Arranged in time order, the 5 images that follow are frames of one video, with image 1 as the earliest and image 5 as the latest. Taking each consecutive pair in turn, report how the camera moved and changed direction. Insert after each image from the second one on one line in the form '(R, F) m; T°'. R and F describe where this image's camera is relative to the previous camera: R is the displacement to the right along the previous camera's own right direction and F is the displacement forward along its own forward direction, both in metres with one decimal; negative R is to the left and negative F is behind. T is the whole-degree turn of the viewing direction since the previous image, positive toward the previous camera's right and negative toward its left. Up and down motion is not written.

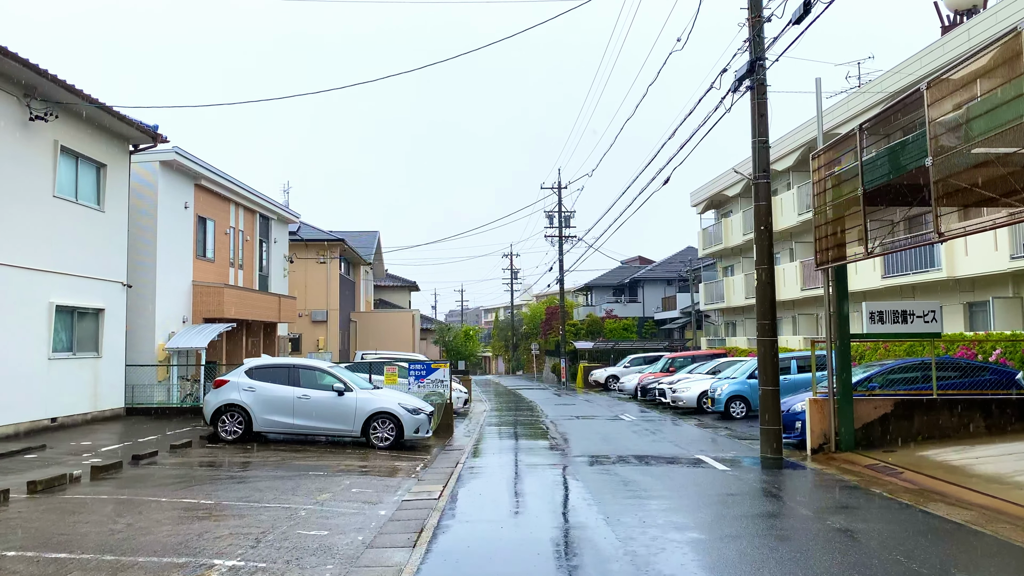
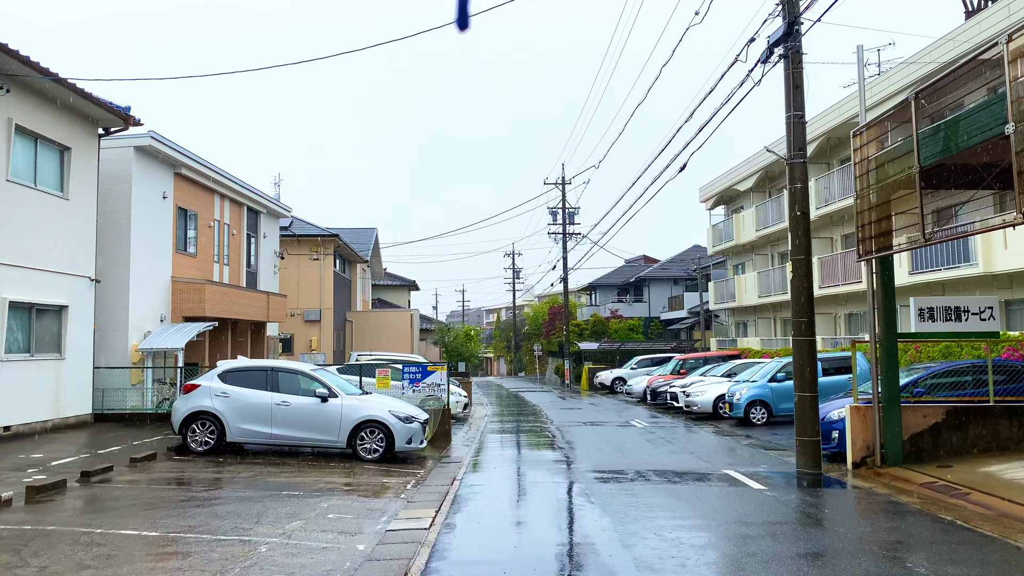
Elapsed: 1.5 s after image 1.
(0.0, +1.4) m; 0°
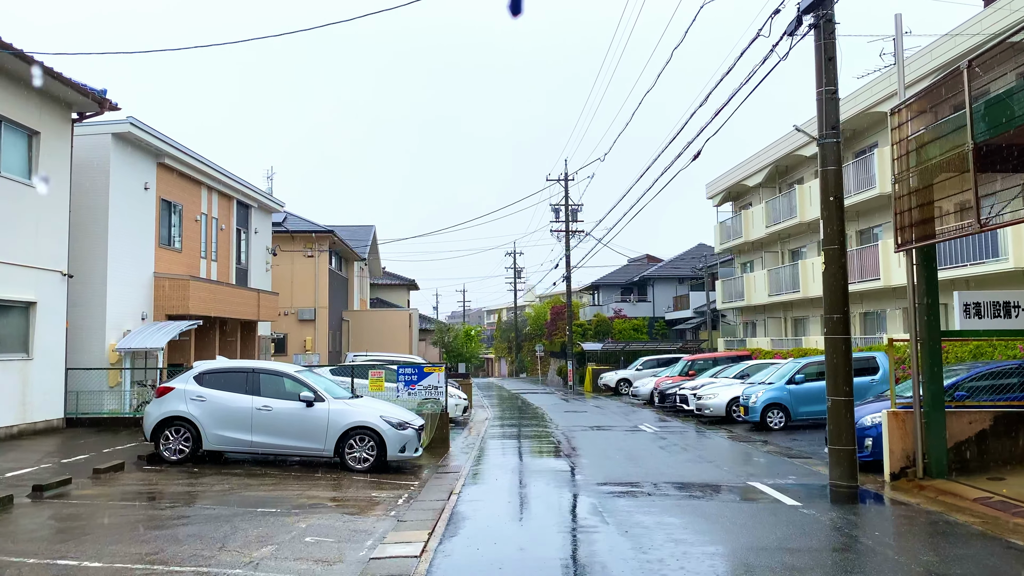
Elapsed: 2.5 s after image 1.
(0.0, +1.0) m; 0°
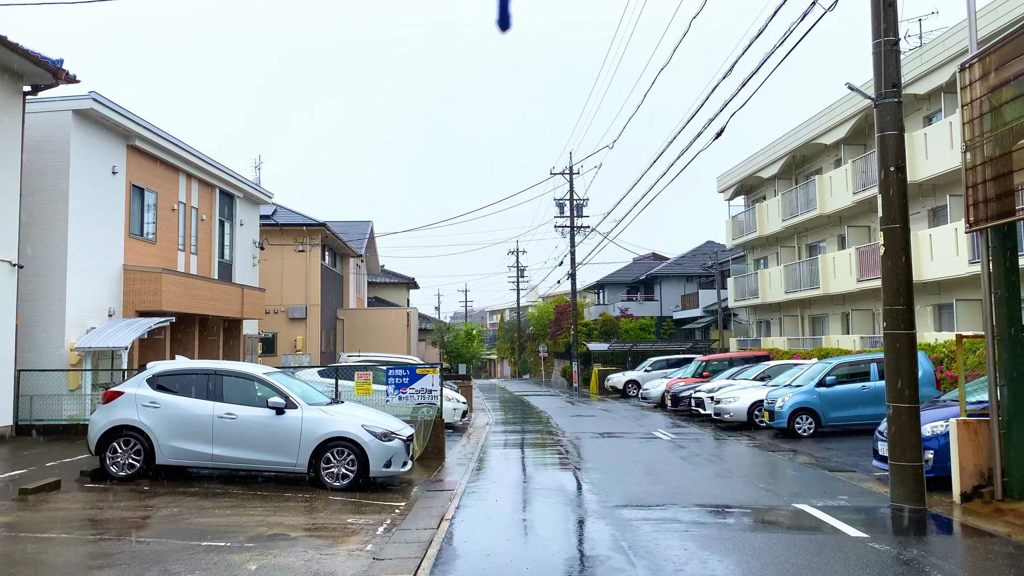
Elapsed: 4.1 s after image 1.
(0.0, +1.5) m; 0°
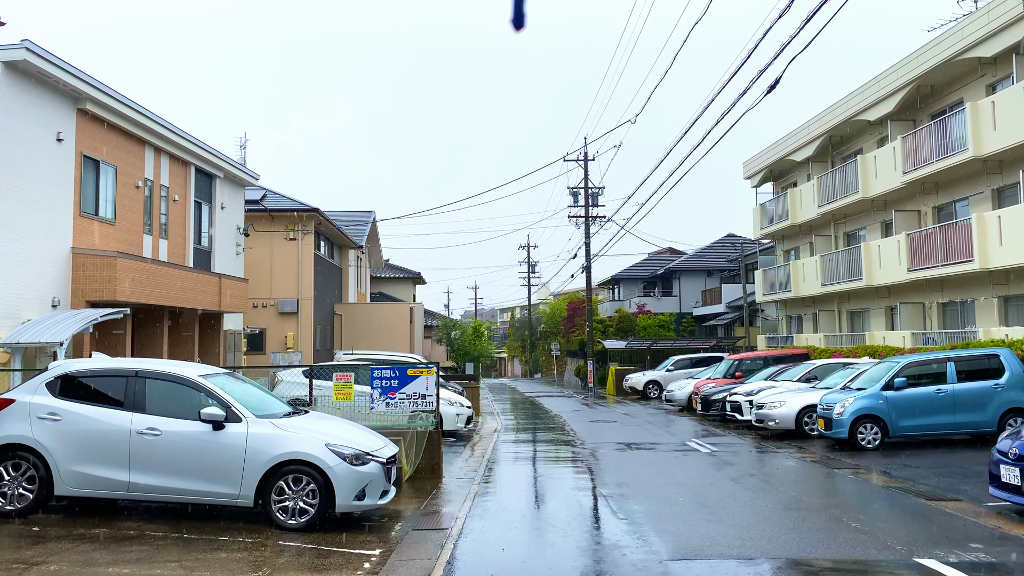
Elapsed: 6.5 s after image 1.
(0.0, +2.3) m; -1°
